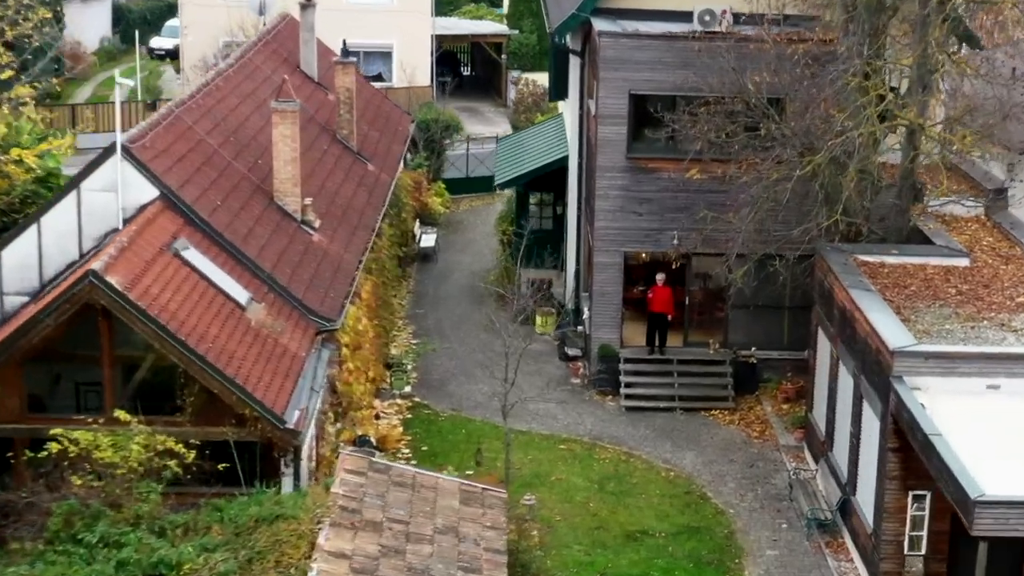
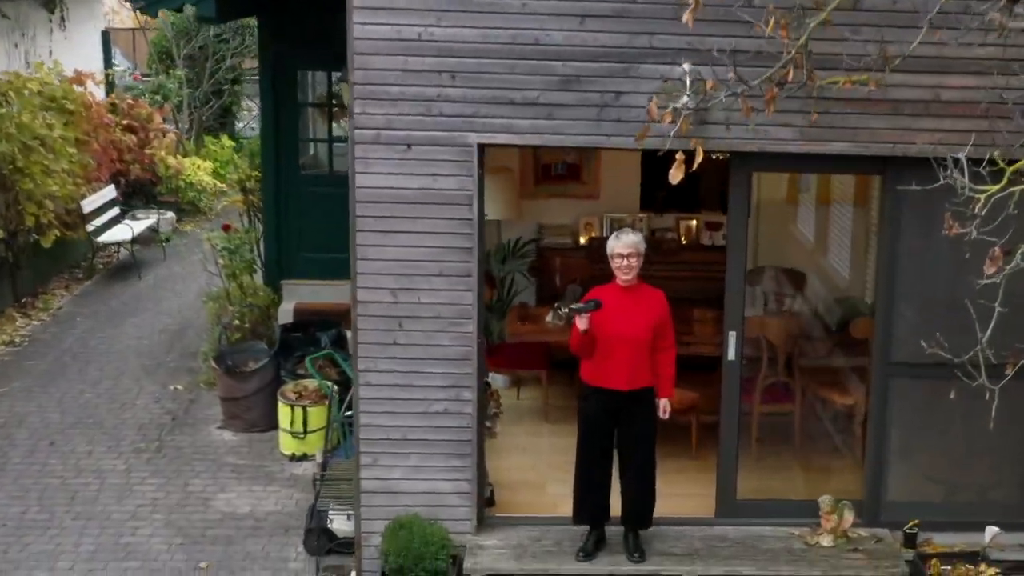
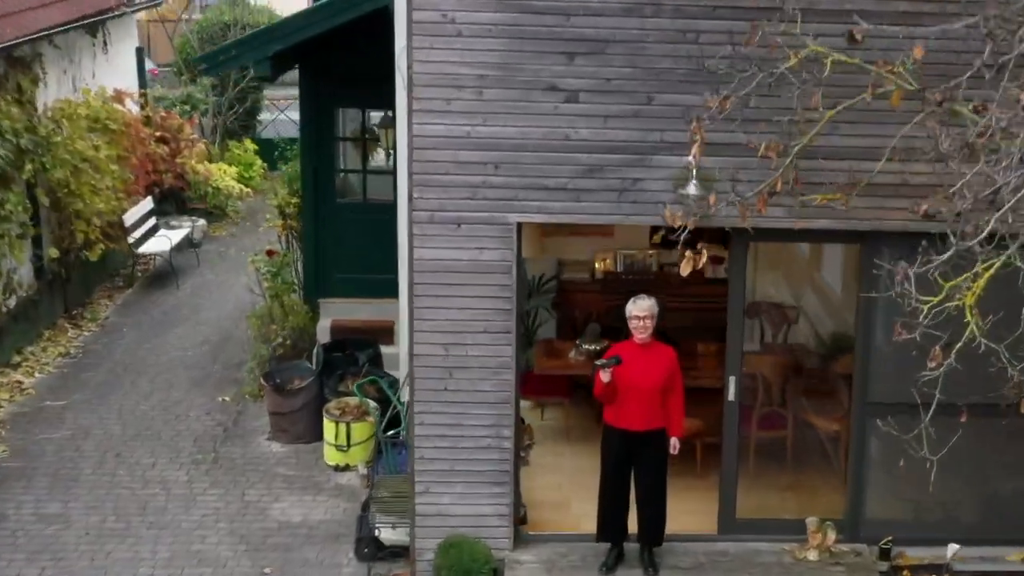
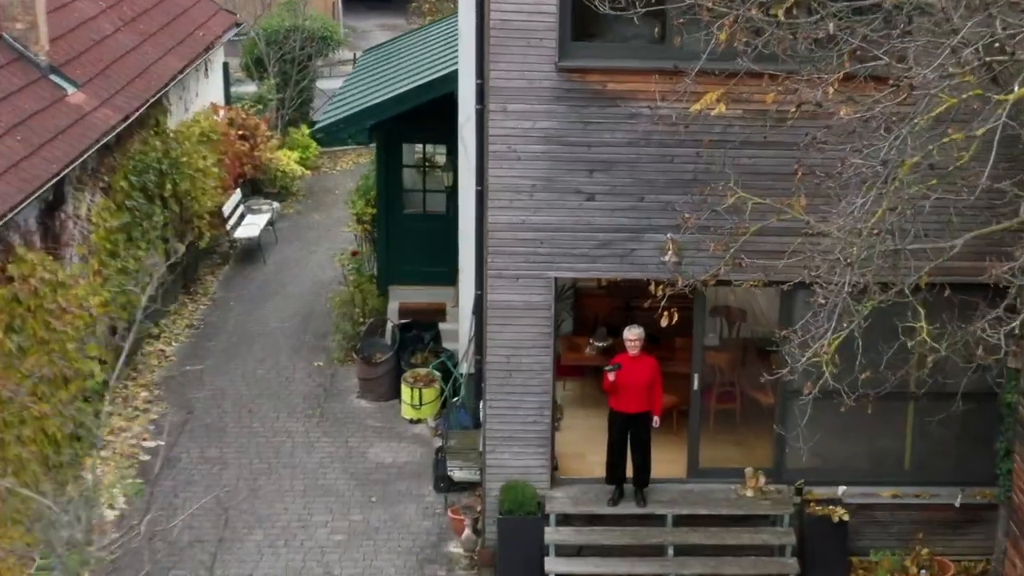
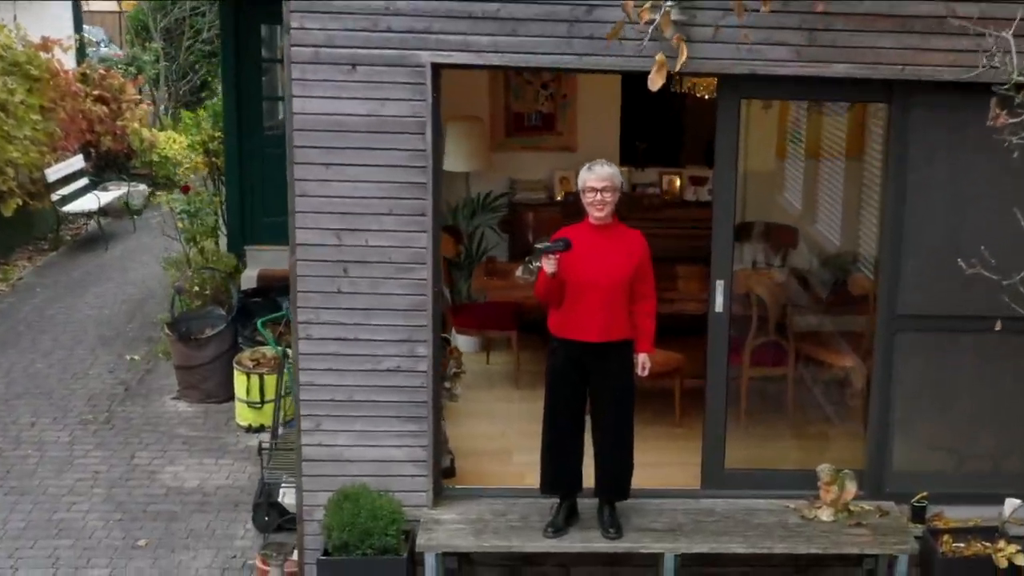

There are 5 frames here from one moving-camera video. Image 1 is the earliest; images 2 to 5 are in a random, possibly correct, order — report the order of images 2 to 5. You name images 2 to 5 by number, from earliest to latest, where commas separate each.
4, 3, 2, 5
